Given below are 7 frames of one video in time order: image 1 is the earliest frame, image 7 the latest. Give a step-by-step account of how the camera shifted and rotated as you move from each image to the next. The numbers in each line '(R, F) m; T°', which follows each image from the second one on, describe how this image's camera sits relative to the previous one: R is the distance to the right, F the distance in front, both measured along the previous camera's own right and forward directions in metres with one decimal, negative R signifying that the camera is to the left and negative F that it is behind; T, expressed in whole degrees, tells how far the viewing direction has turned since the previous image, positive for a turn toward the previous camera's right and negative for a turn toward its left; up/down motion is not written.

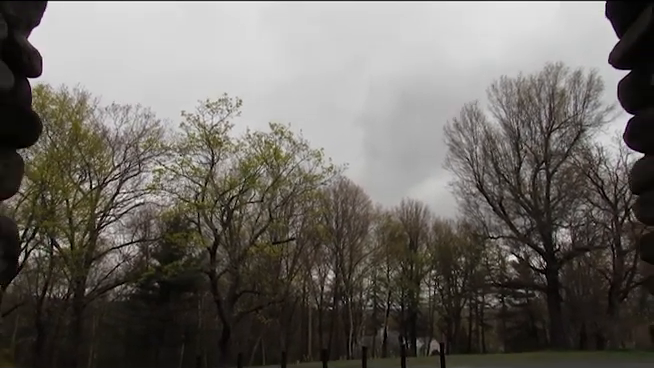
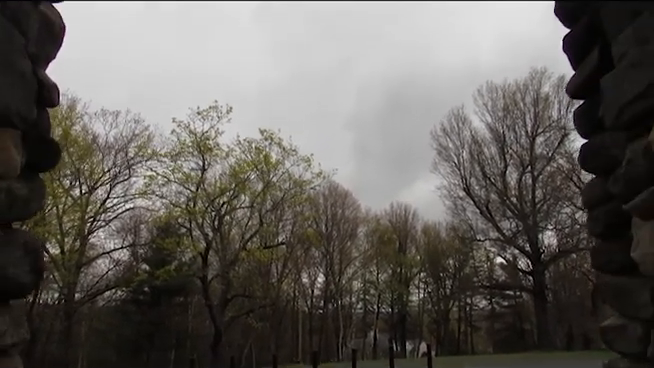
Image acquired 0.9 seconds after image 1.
(0.0, -0.4) m; +1°
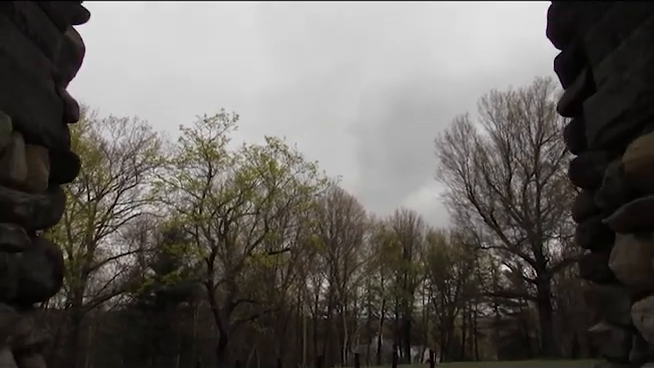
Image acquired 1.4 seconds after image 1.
(0.0, -0.3) m; -1°
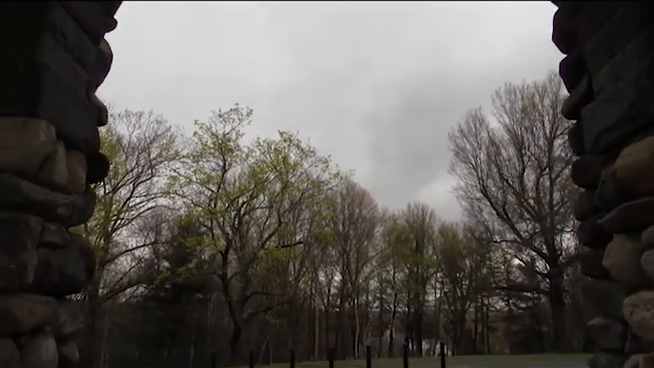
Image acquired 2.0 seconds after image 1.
(0.0, -0.2) m; -1°
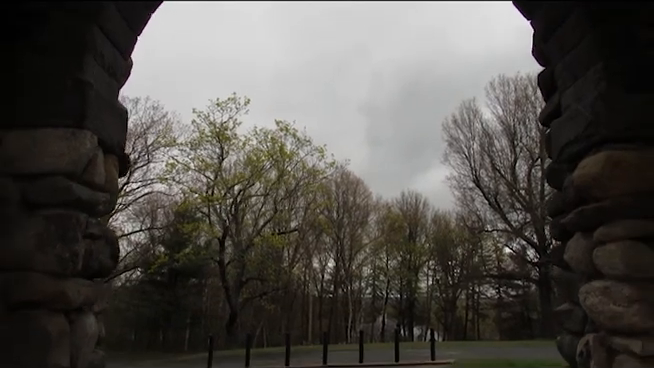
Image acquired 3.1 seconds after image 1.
(-0.1, -0.5) m; +1°
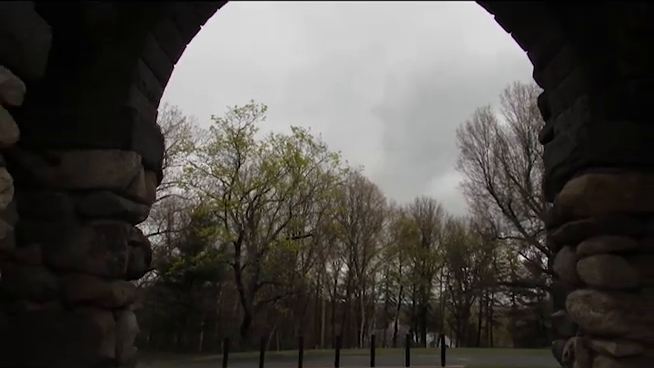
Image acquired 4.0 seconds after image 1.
(0.0, -0.5) m; -2°
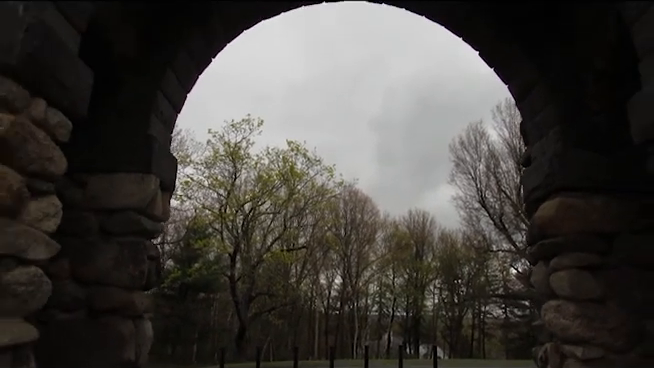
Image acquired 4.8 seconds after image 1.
(-0.1, -0.4) m; +1°
